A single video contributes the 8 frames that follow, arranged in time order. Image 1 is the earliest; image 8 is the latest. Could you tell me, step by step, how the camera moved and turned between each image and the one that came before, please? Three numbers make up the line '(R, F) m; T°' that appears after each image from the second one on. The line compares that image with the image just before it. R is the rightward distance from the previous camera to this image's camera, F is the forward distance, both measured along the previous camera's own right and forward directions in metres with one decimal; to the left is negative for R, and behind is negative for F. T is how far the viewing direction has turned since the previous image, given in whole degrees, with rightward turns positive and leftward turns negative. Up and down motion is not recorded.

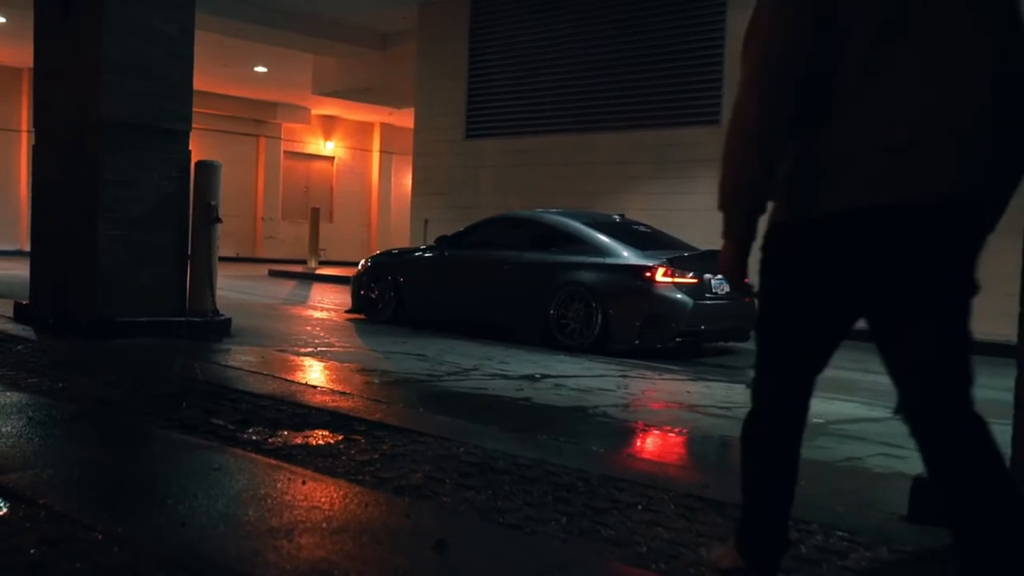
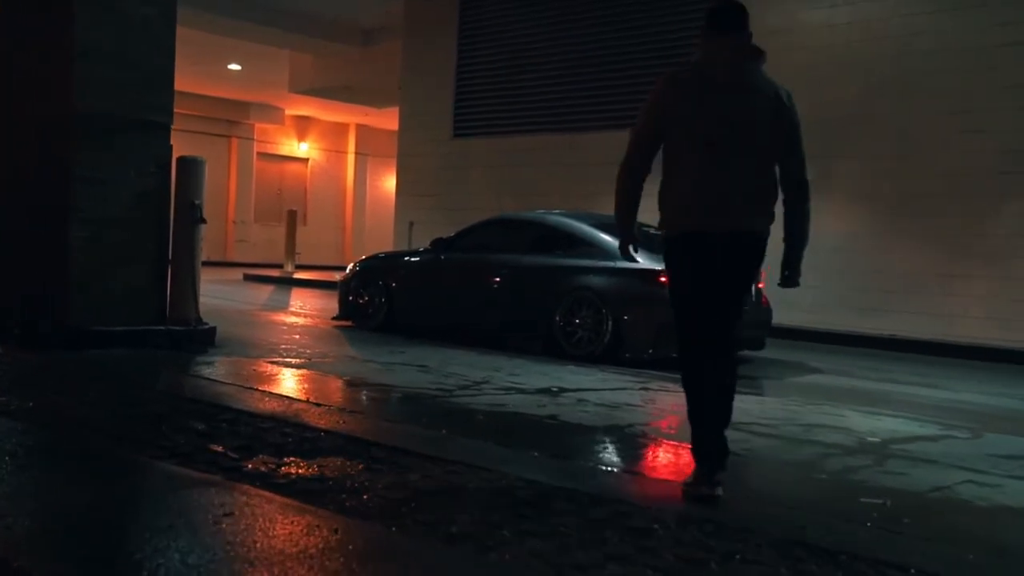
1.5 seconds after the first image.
(-0.3, +0.6) m; +2°
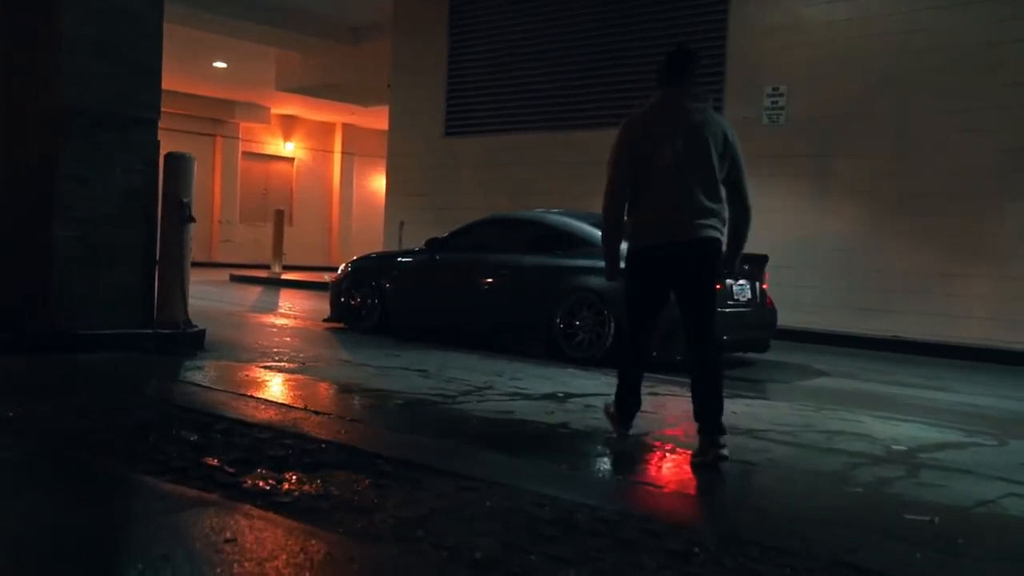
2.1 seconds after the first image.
(-0.1, +0.3) m; +1°
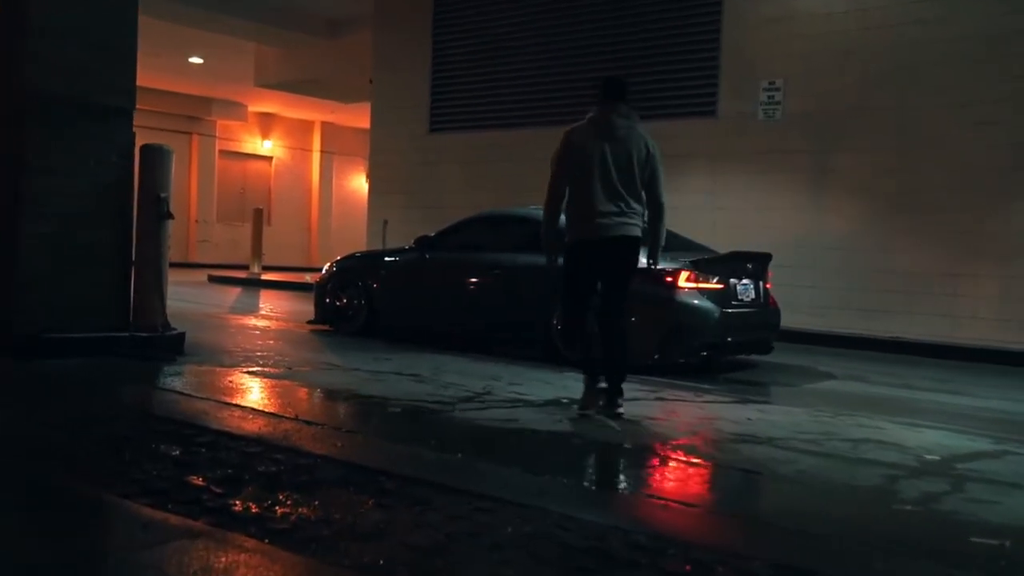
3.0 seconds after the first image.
(-0.1, +0.4) m; +1°
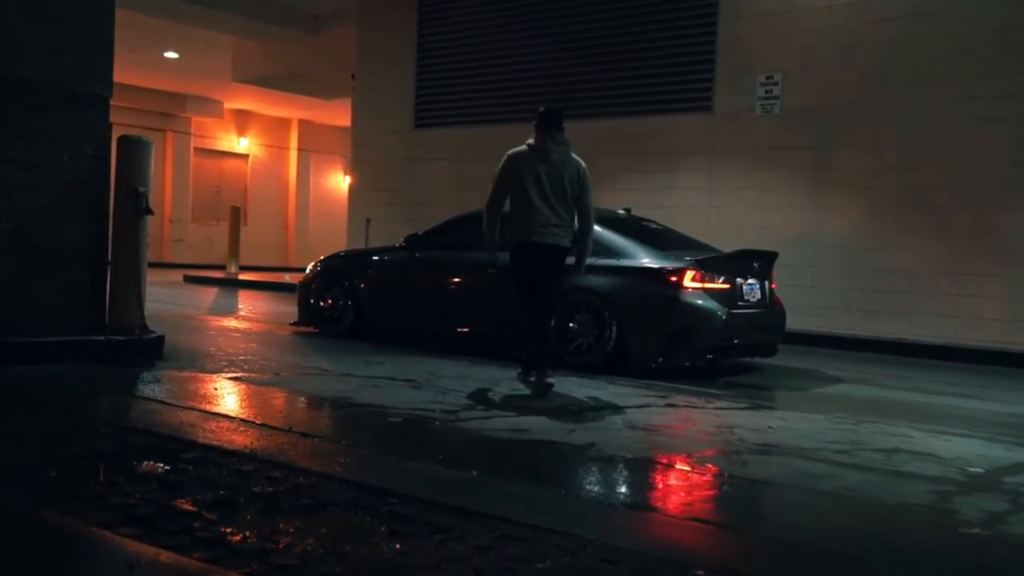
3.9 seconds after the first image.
(-0.2, +0.4) m; +1°
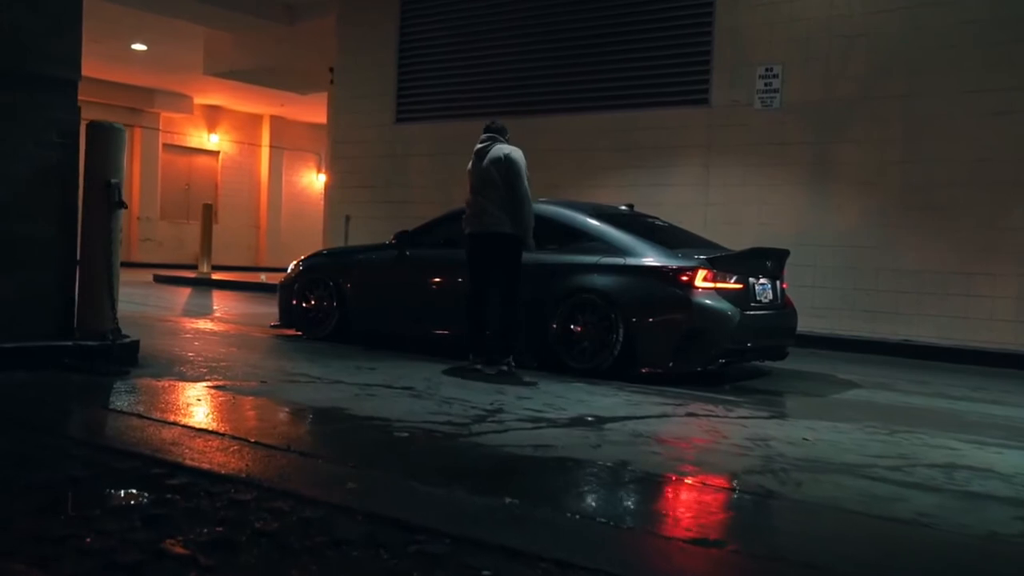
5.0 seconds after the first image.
(-0.2, +0.5) m; +2°
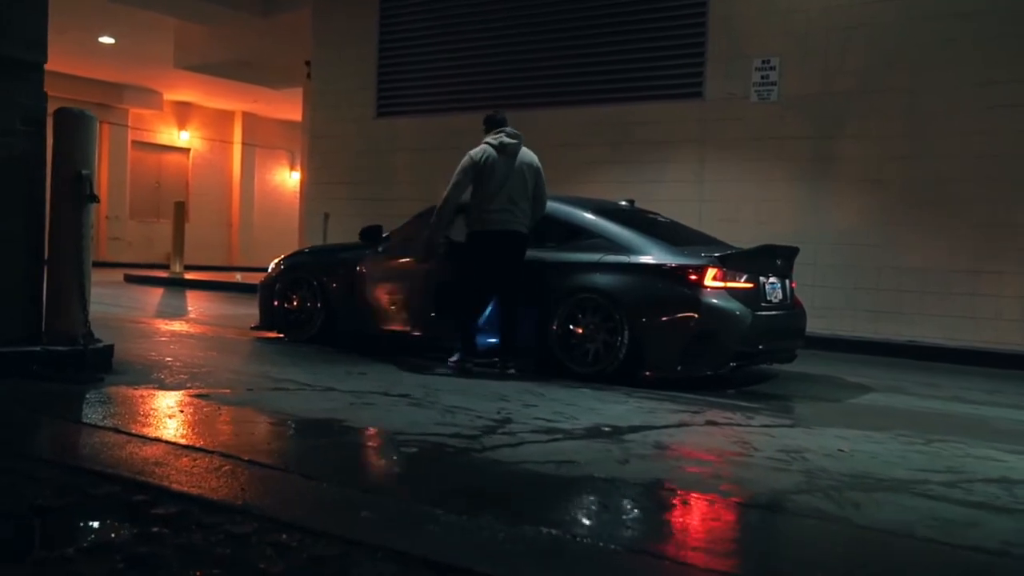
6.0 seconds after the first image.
(-0.2, +0.4) m; +2°
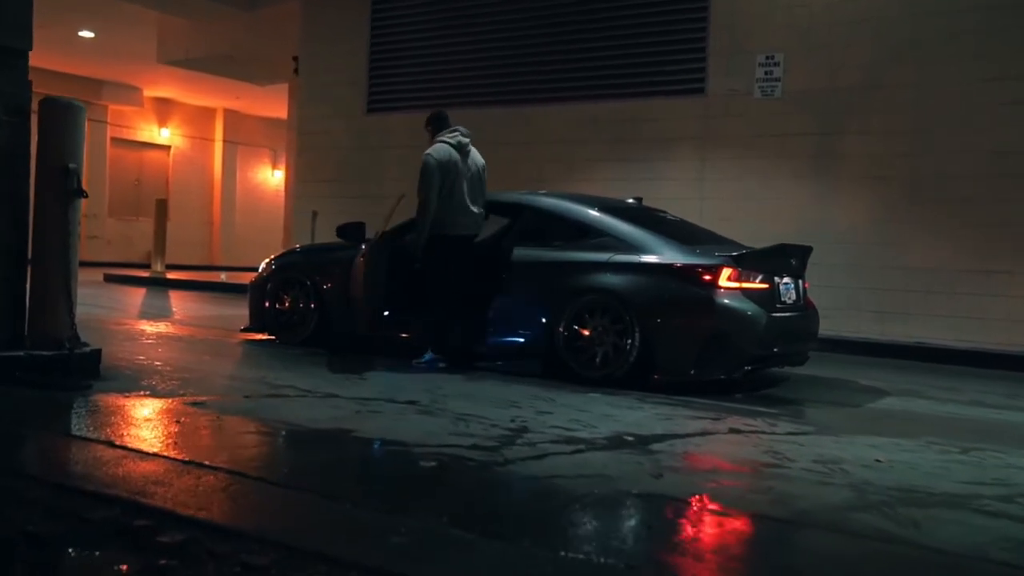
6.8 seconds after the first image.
(-0.2, +0.3) m; +1°
